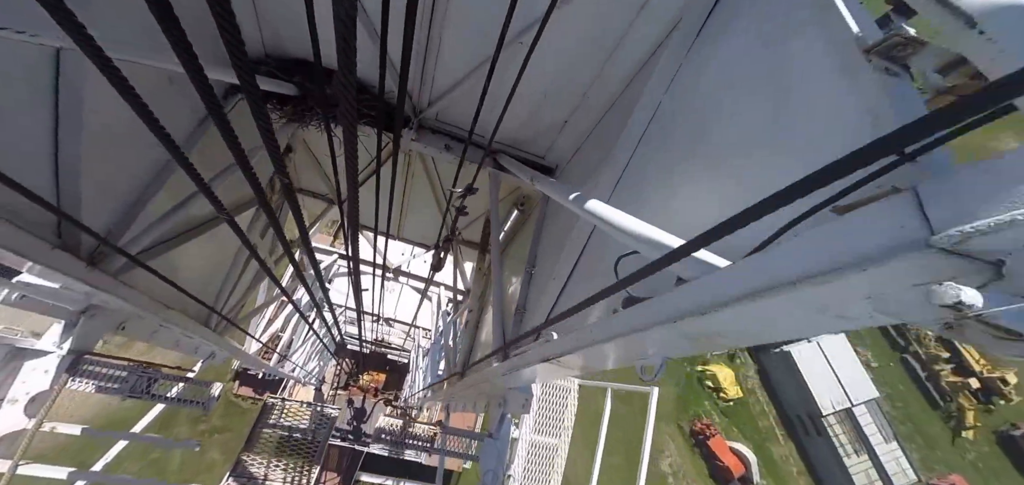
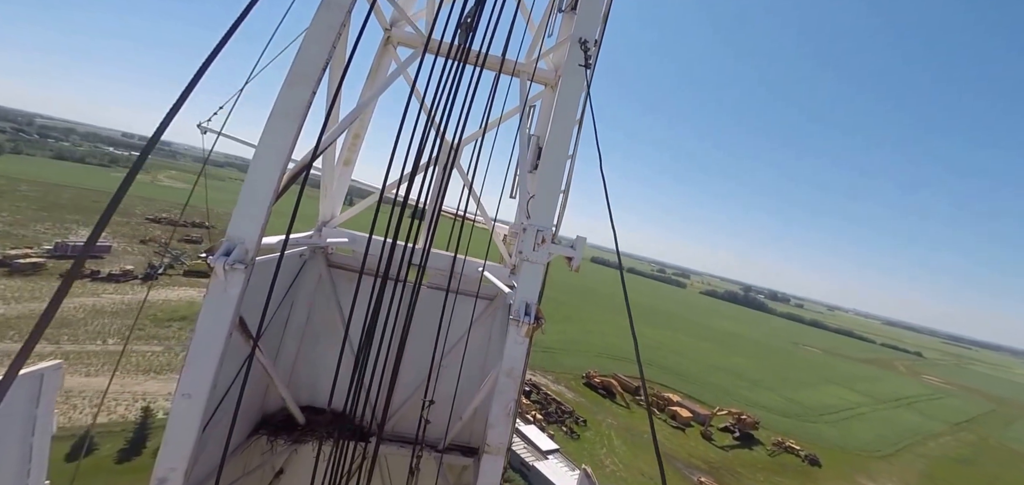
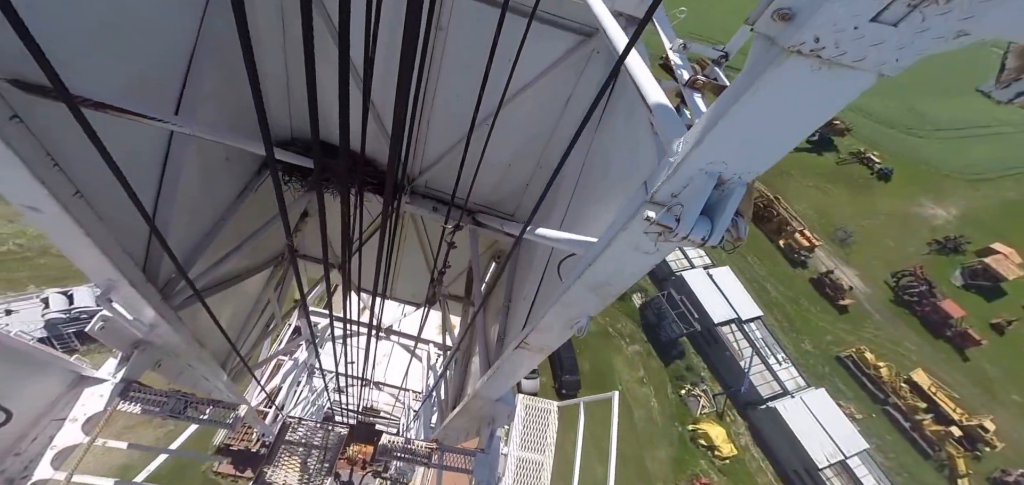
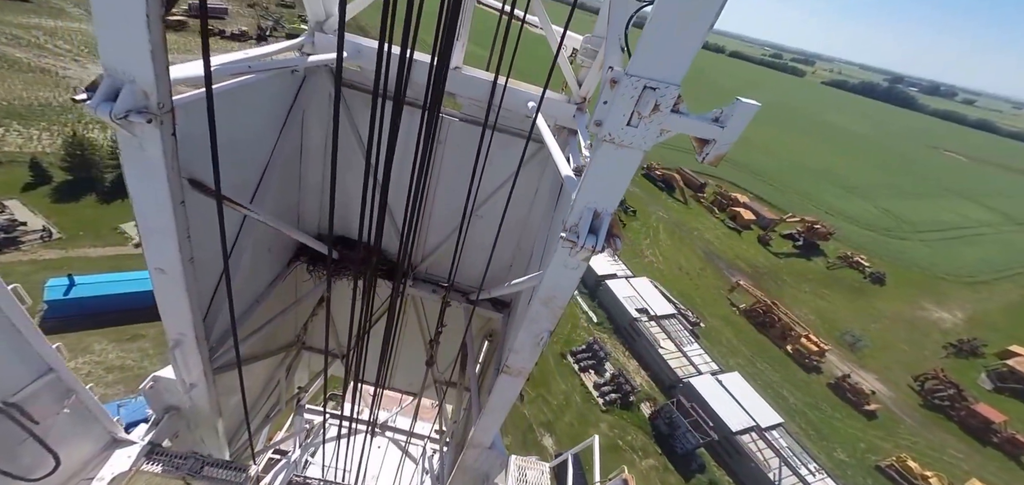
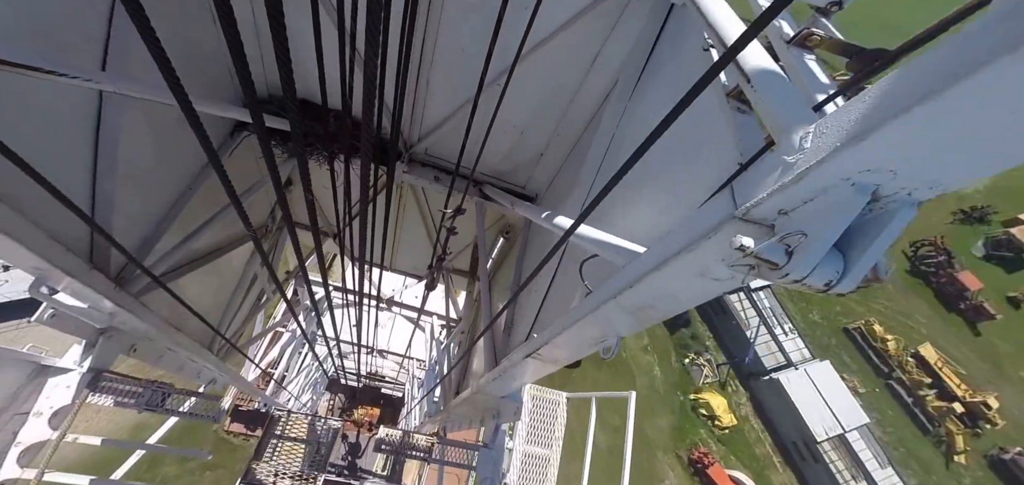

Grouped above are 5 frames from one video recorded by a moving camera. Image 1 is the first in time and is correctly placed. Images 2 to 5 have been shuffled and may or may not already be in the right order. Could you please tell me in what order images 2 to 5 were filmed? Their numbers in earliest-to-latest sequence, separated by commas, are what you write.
5, 3, 4, 2
